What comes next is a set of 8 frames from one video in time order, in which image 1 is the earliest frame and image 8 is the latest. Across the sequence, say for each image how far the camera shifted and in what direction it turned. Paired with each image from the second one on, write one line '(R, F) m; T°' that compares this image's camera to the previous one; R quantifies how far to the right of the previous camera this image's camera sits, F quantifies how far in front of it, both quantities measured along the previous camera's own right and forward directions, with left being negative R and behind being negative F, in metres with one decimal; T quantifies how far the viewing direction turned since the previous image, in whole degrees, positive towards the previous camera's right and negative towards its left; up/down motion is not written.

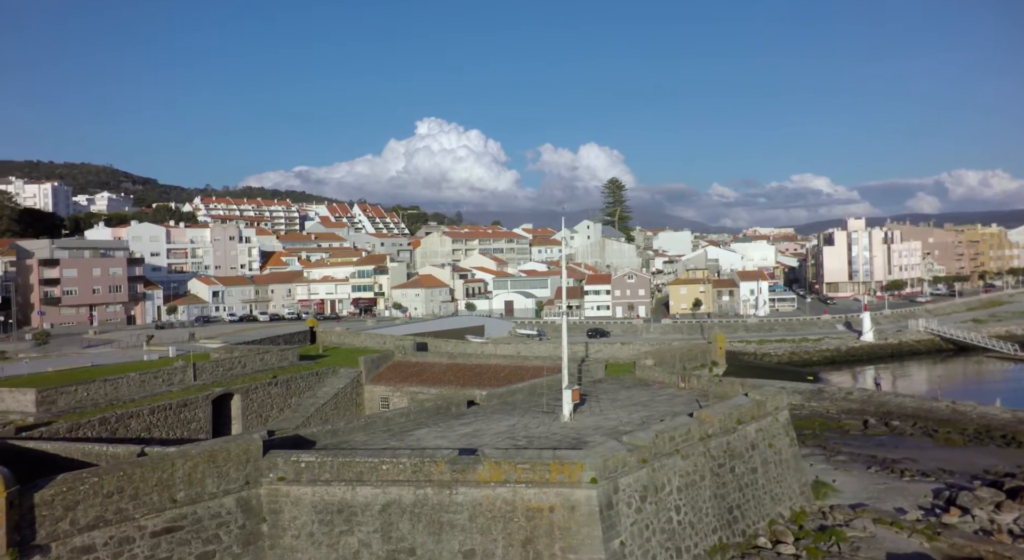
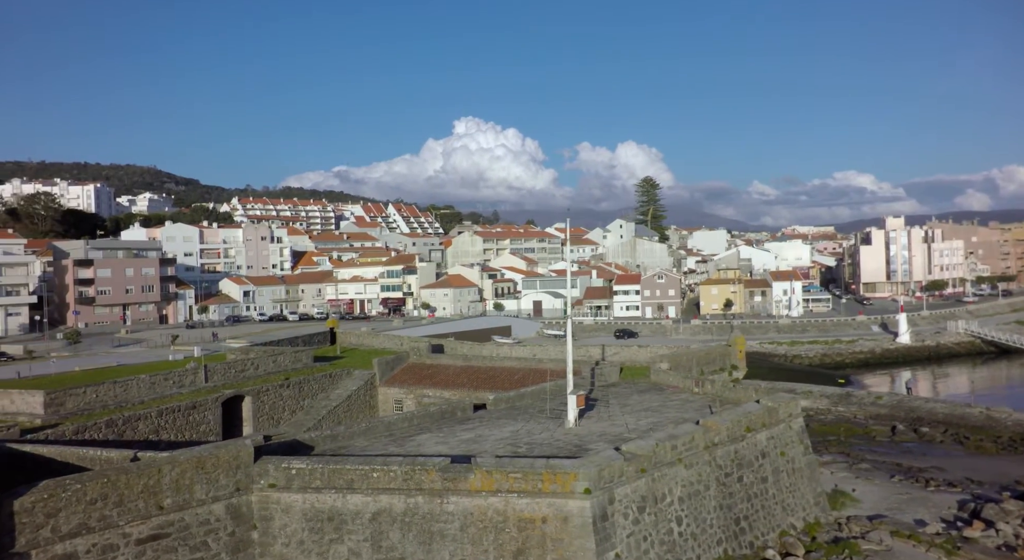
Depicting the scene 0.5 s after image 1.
(+0.8, +0.4) m; -3°
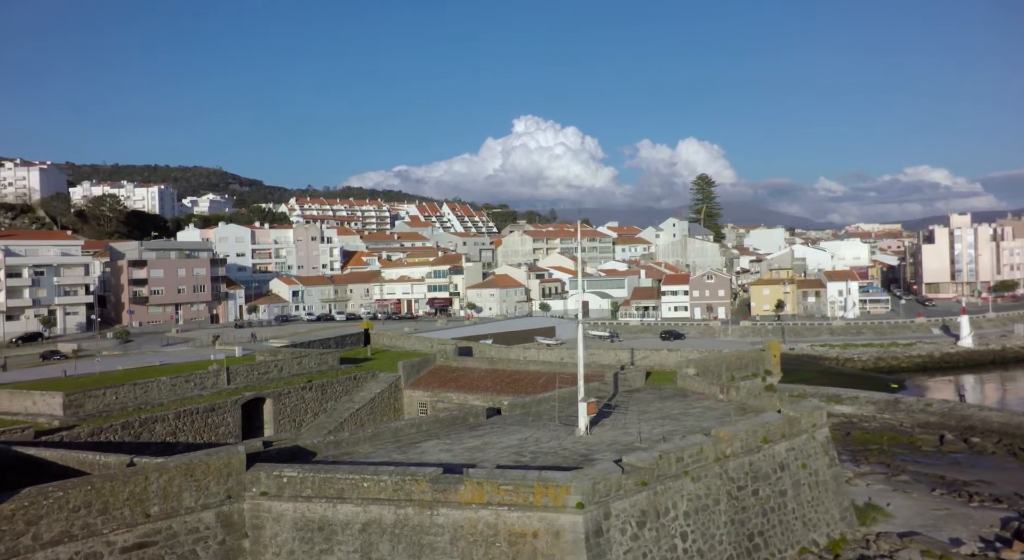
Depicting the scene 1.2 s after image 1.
(+1.1, +0.5) m; -4°
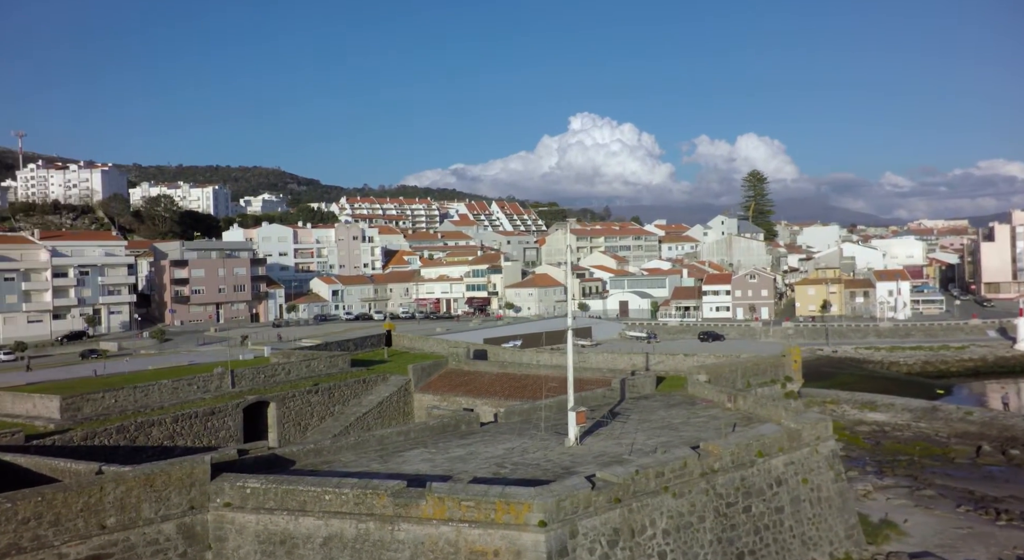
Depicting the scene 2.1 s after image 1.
(+1.5, +0.6) m; -4°
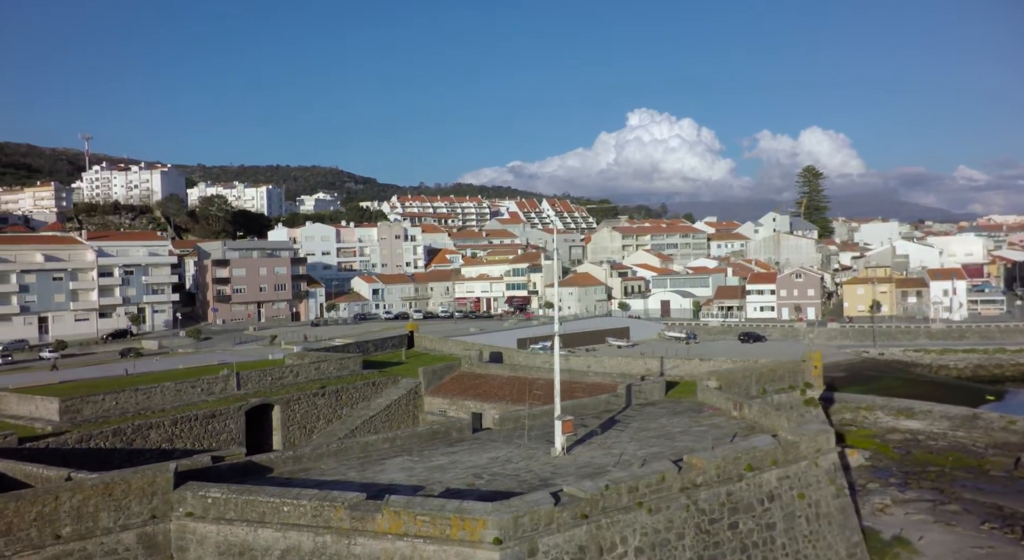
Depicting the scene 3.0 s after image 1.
(+1.5, +0.6) m; -4°
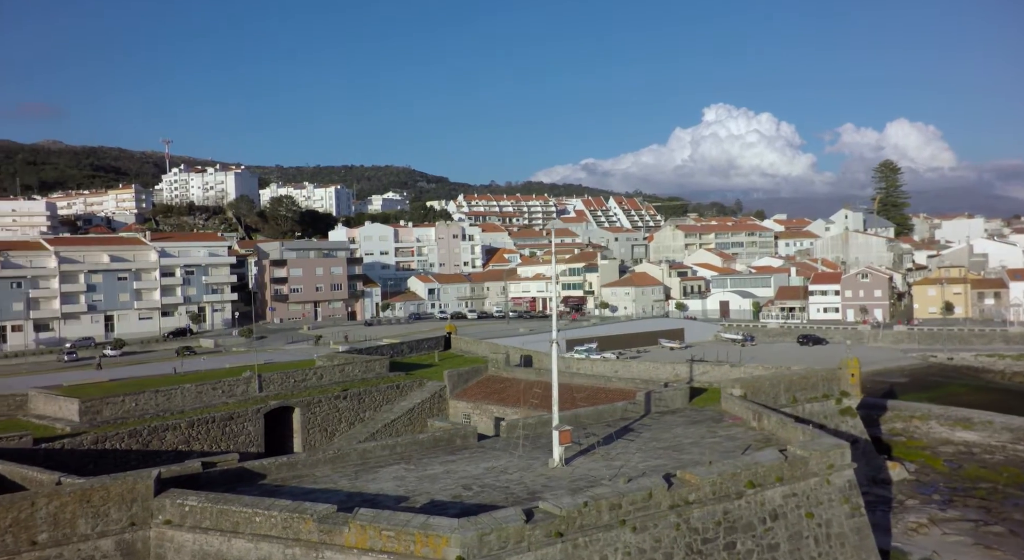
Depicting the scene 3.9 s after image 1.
(+1.5, +0.6) m; -5°
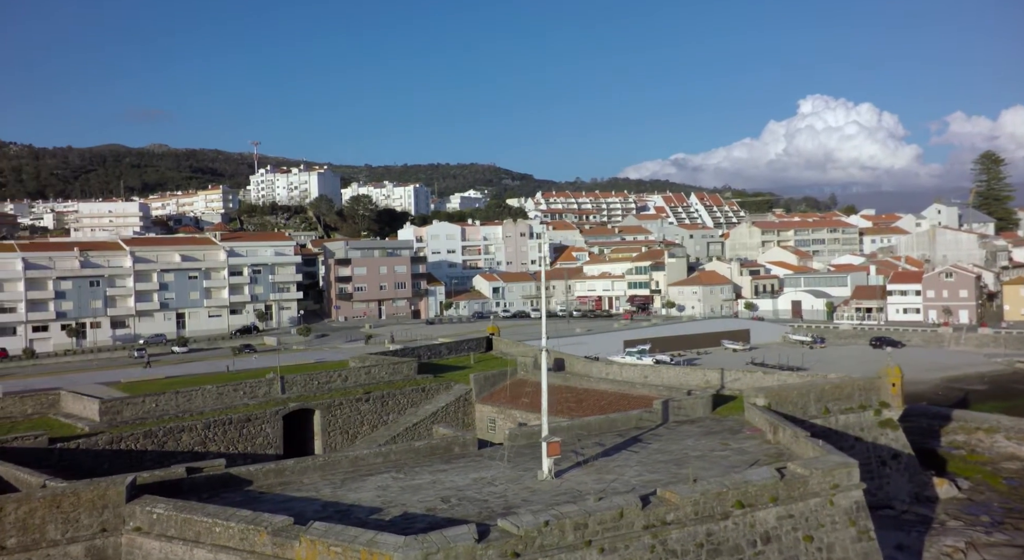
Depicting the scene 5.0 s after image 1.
(+1.9, +0.8) m; -6°
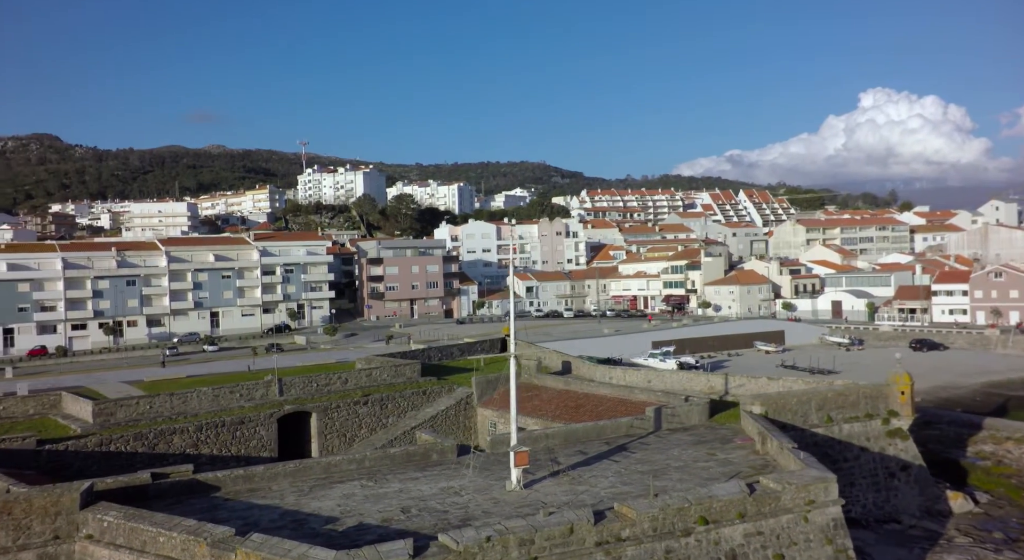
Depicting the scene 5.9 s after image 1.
(+1.5, +0.6) m; -4°
